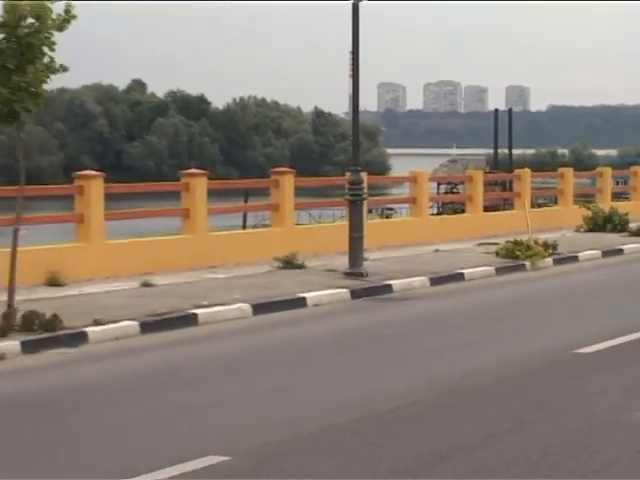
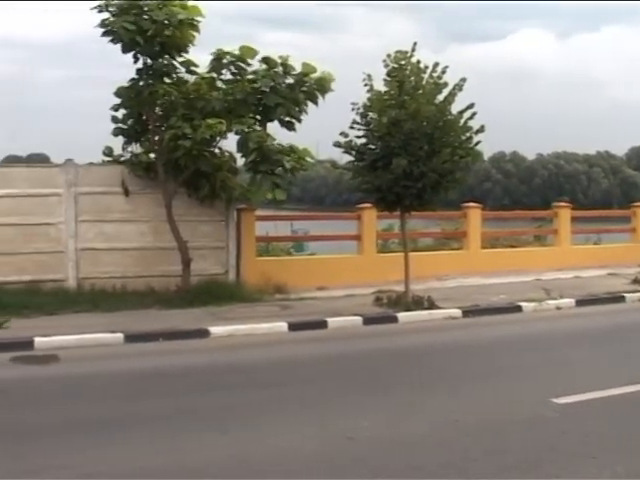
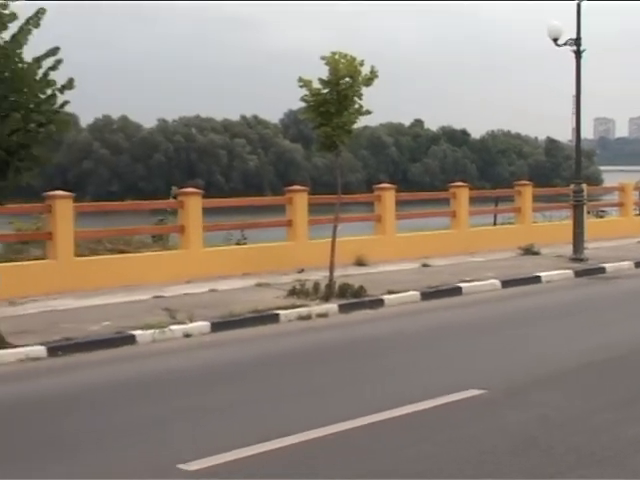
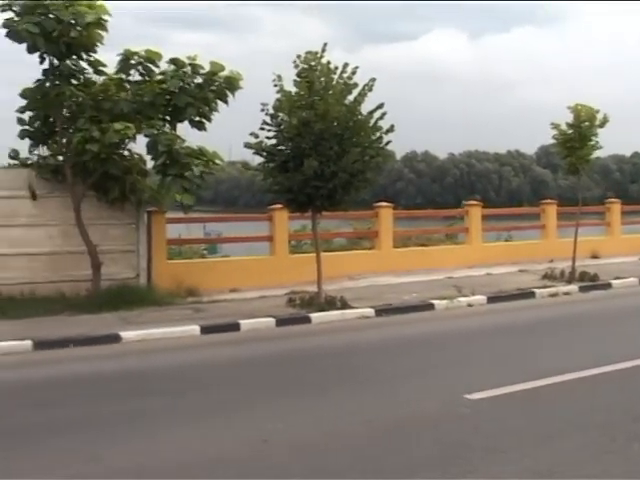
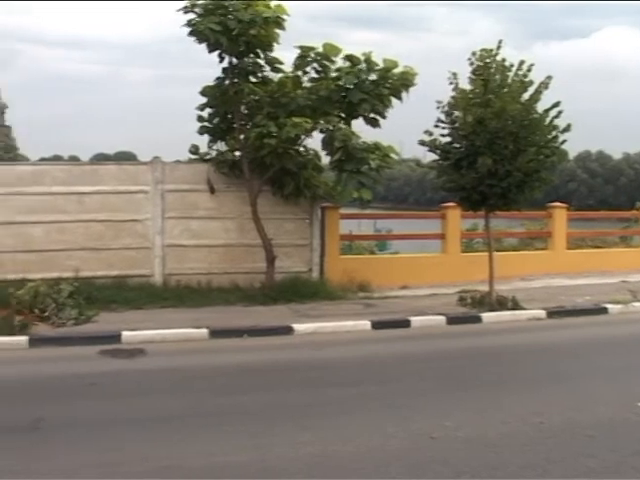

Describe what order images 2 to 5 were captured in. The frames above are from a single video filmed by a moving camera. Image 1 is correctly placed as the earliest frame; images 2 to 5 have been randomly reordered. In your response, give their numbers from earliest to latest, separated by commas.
3, 4, 2, 5
